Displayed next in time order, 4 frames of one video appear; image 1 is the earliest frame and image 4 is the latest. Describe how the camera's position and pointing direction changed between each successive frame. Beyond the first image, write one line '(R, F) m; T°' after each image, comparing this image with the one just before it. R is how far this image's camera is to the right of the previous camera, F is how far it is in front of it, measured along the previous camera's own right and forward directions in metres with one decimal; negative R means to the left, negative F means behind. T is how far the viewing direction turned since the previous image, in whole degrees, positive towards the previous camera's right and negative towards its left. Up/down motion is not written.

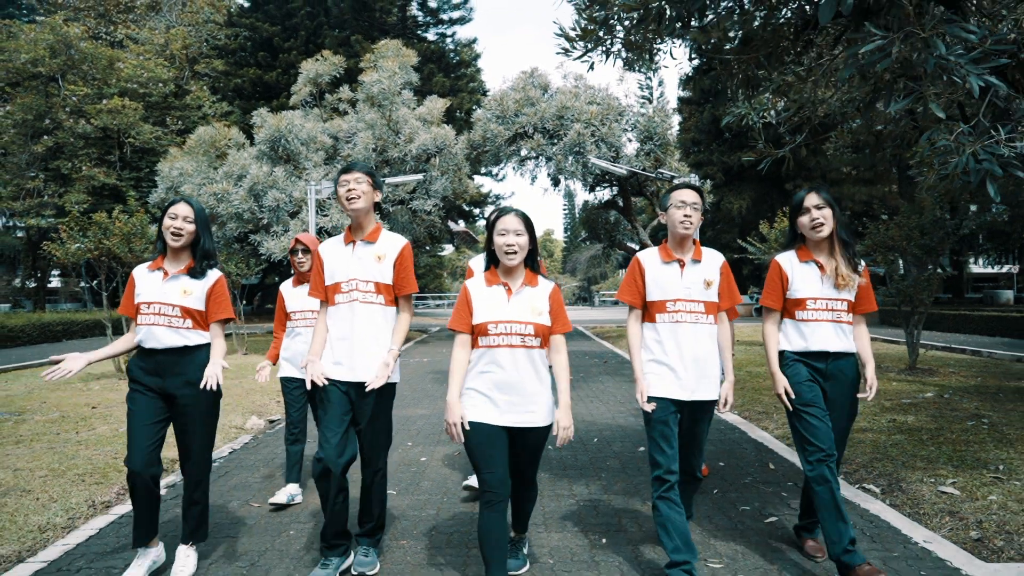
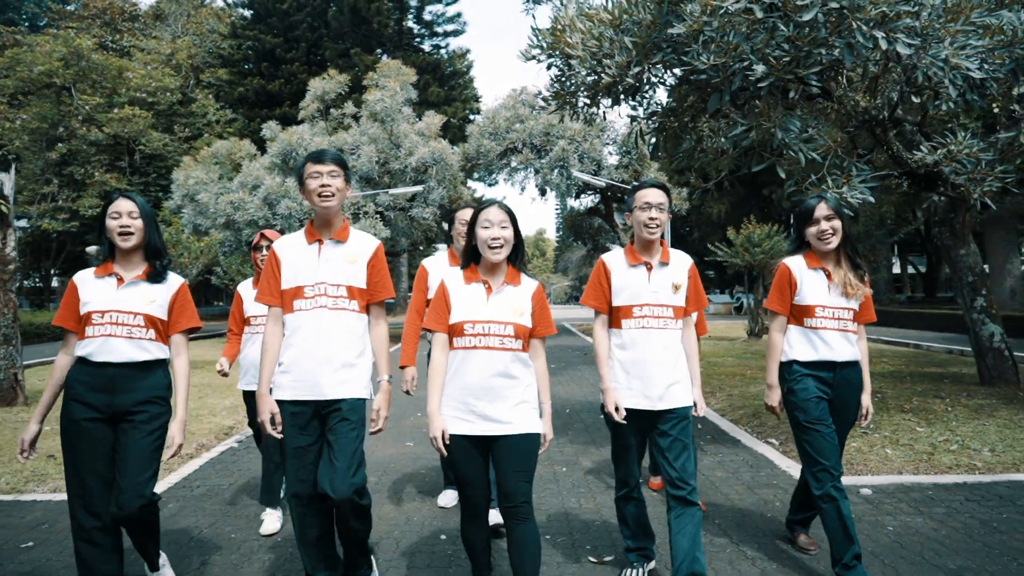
(0.0, -2.0) m; +1°
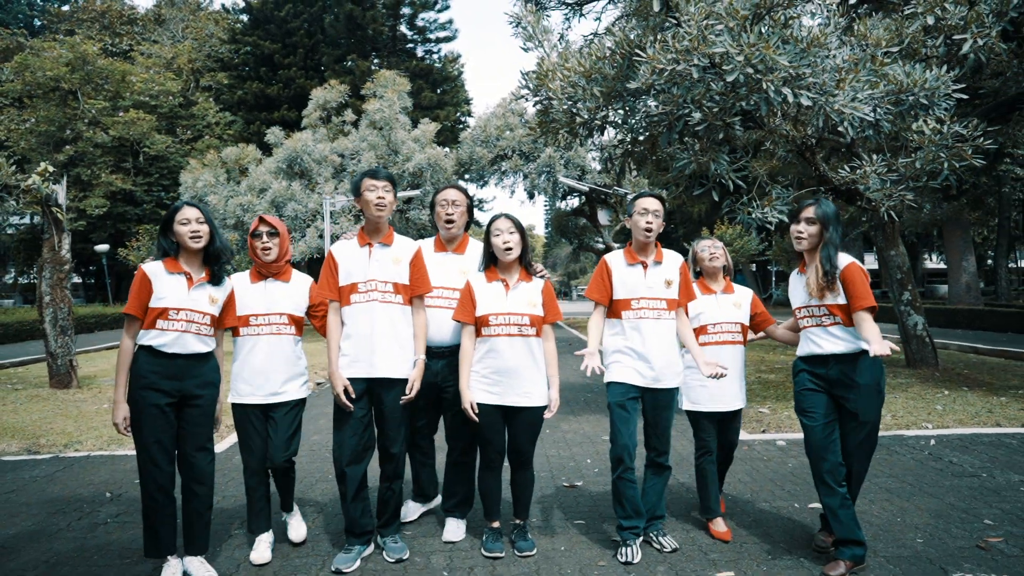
(0.0, -1.6) m; +1°
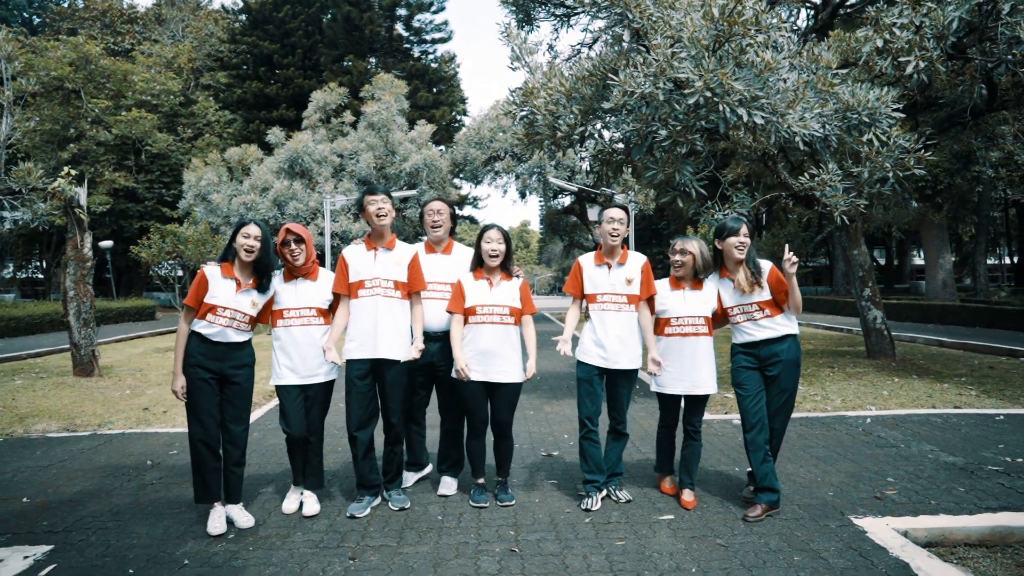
(+0.1, -1.0) m; 0°
